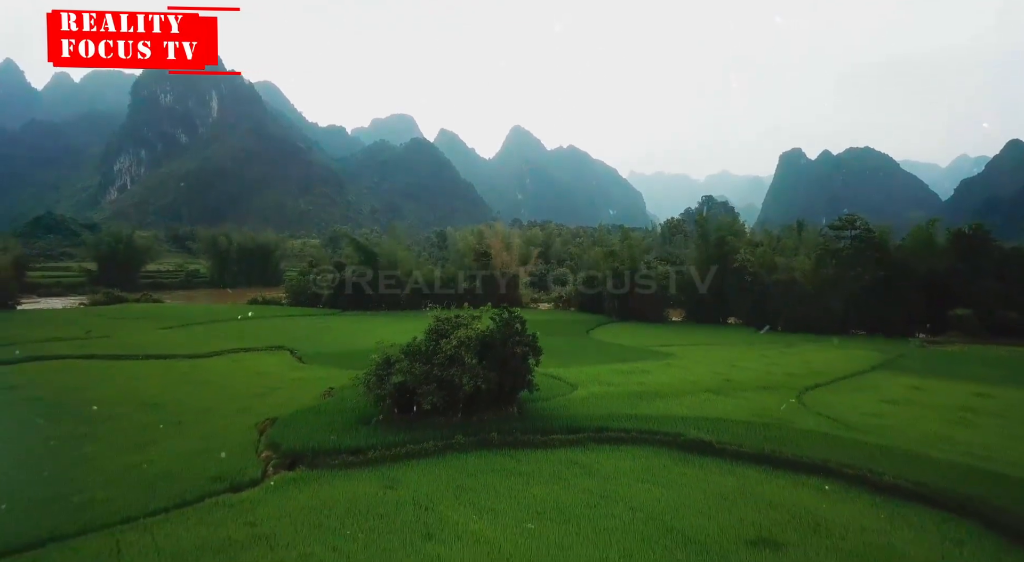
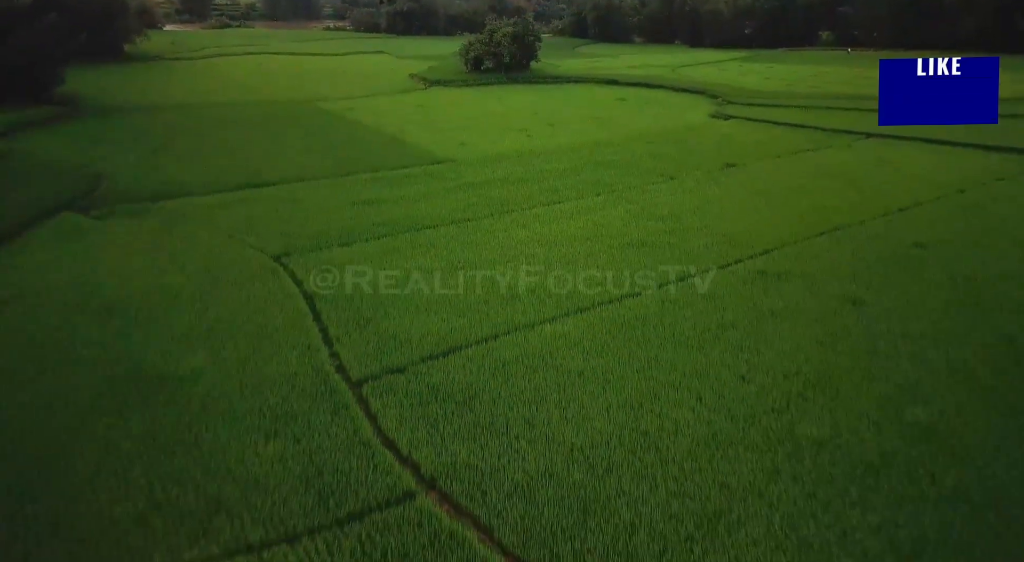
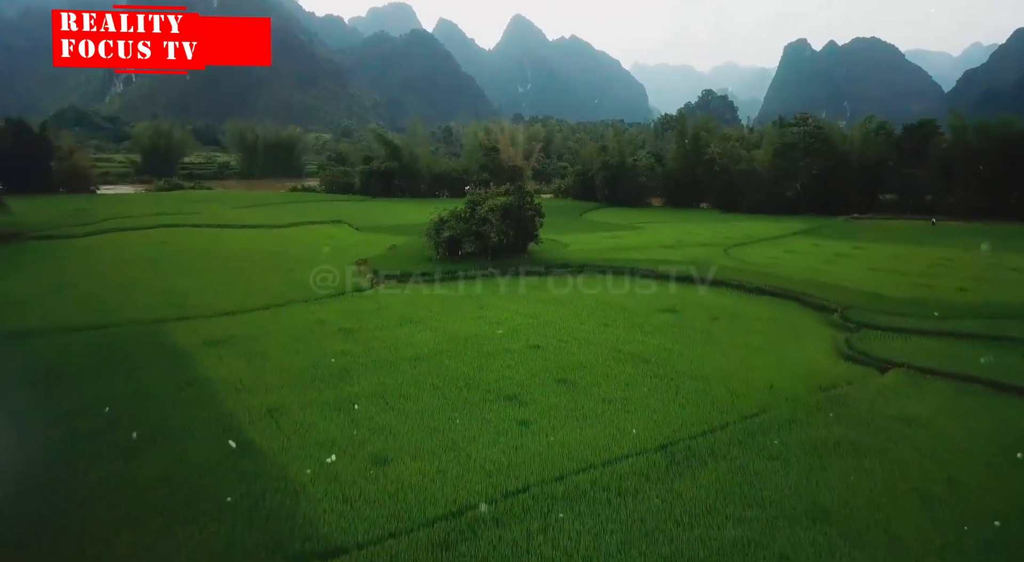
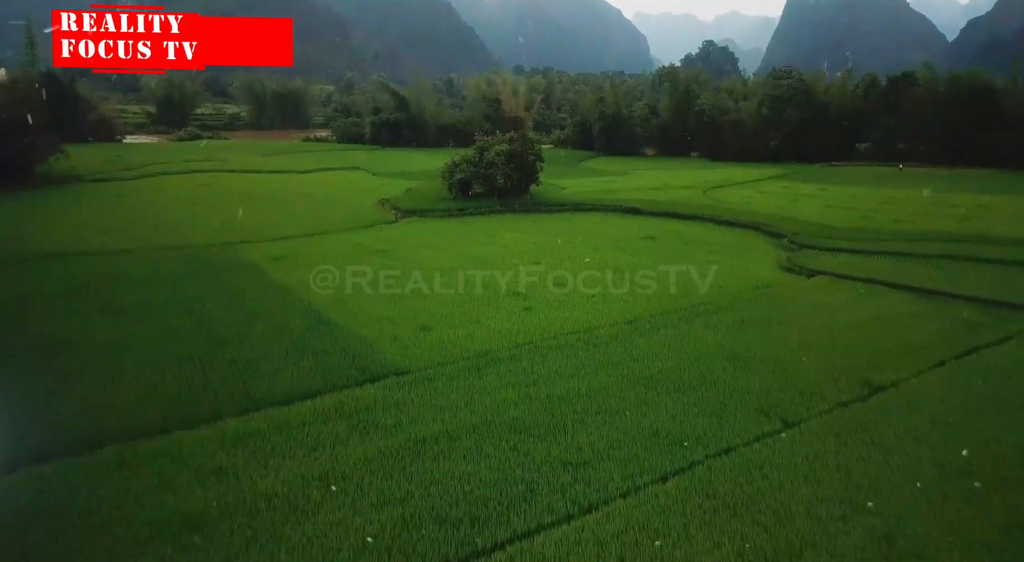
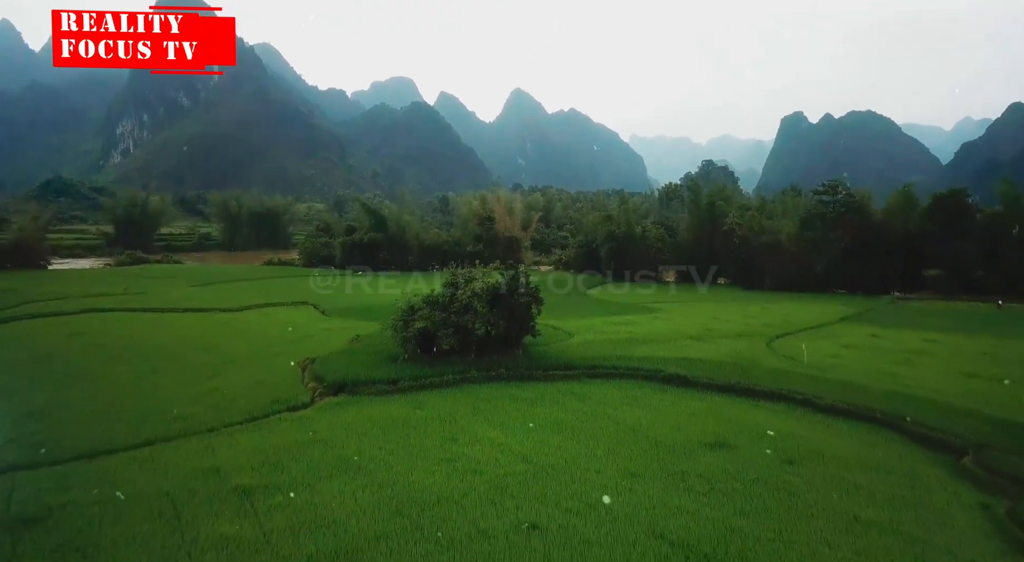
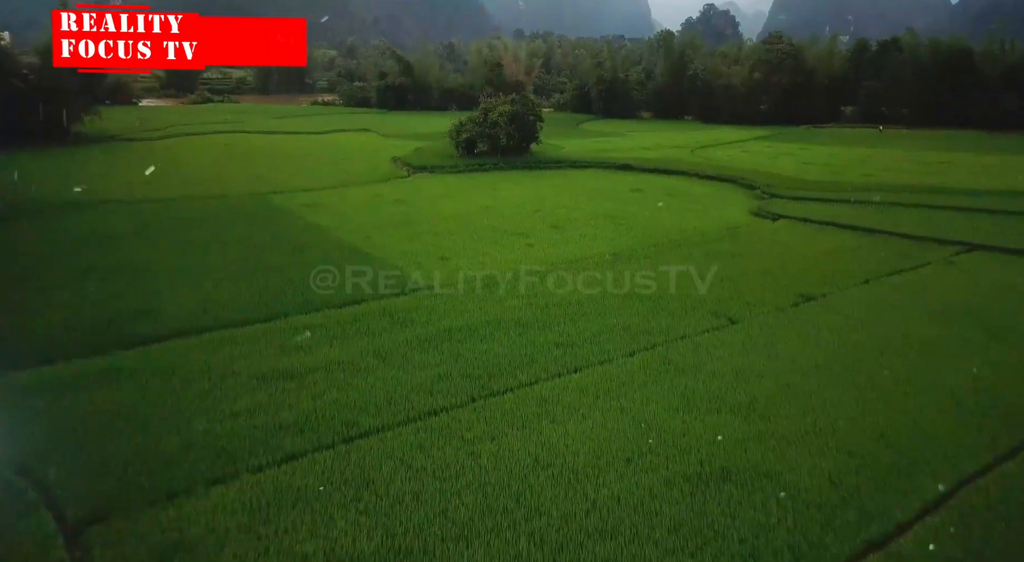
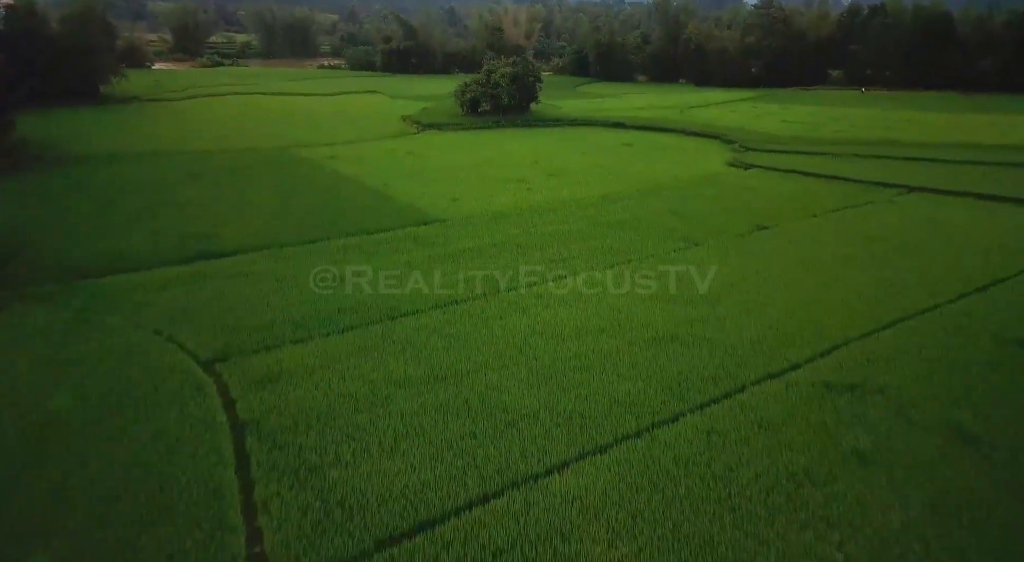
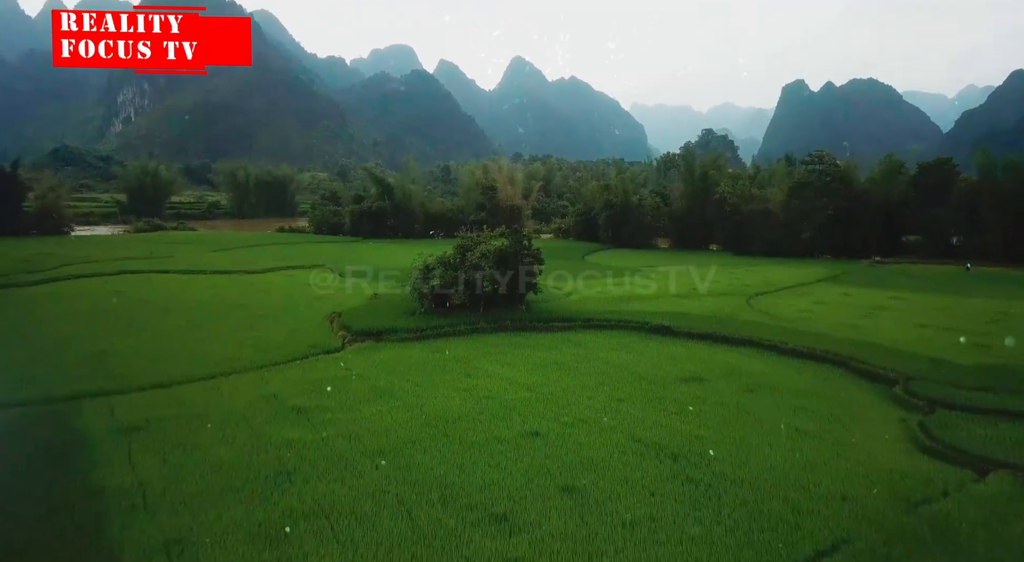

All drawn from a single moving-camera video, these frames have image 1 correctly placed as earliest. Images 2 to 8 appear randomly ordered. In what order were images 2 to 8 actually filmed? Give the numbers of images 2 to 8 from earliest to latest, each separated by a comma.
5, 8, 3, 4, 6, 7, 2
